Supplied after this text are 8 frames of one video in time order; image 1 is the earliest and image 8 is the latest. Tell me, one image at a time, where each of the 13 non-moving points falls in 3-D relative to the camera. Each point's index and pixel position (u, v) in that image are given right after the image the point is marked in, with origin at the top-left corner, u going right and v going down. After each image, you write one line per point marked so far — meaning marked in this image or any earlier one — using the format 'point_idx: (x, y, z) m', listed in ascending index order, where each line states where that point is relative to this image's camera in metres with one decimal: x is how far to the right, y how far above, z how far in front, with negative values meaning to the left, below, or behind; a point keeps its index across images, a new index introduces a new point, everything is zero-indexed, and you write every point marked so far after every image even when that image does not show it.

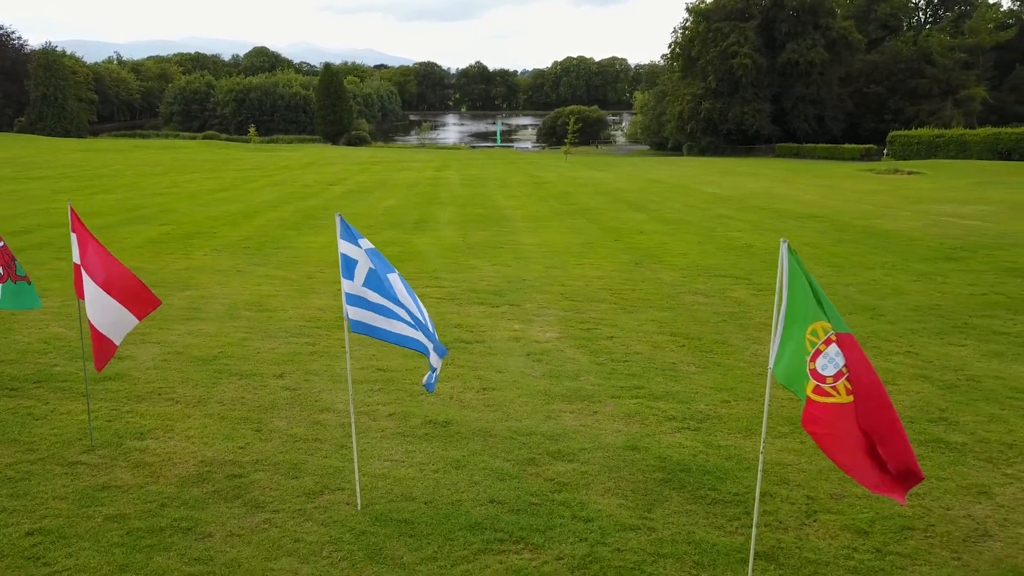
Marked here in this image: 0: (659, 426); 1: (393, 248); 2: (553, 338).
0: (+1.2, -1.1, +6.4) m
1: (-2.2, +0.8, +15.6) m
2: (+0.4, -0.6, +9.1) m
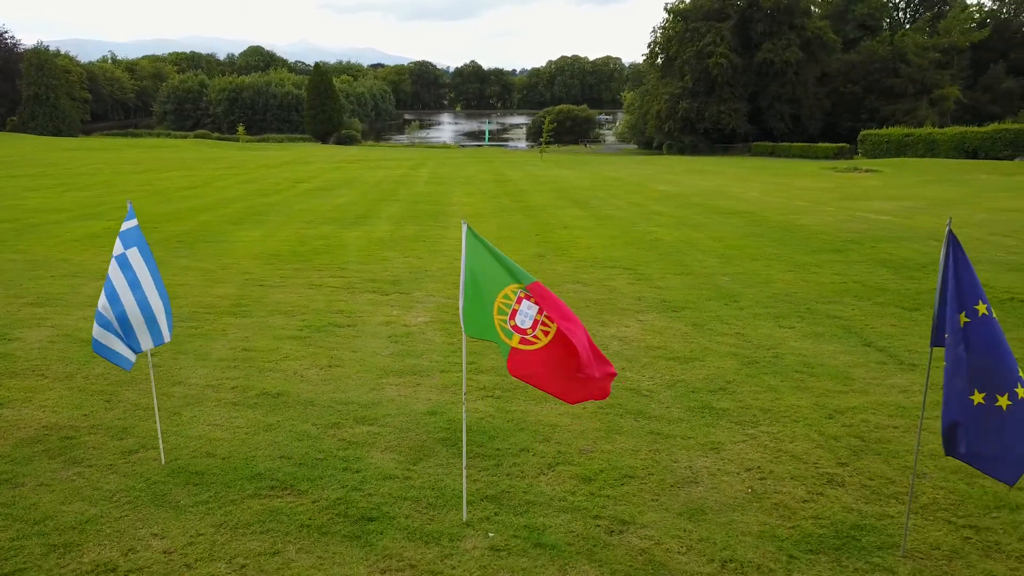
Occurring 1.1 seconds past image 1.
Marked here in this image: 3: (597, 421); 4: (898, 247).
0: (-0.4, -0.9, +7.0) m
1: (-3.8, +1.0, +16.2) m
2: (-1.1, -0.4, +9.8) m
3: (+0.7, -1.0, +6.4) m
4: (+6.5, +0.7, +13.5) m
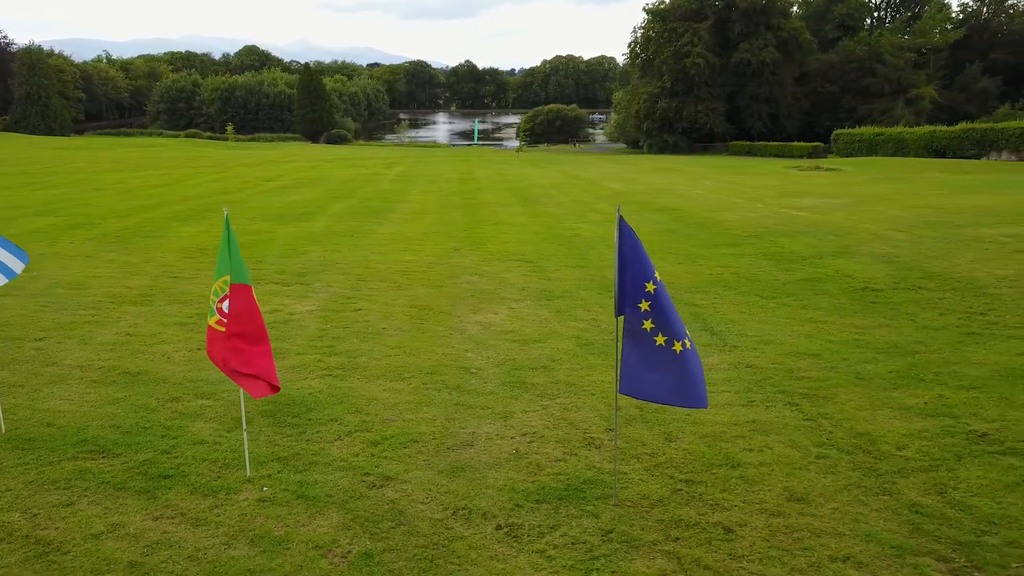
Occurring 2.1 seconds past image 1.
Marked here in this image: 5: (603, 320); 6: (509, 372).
0: (-1.9, -0.8, +7.6) m
1: (-5.4, +1.1, +16.8) m
2: (-2.7, -0.3, +10.4) m
3: (-0.9, -0.9, +6.9) m
4: (+4.9, +0.8, +14.1) m
5: (+1.0, -0.4, +9.5) m
6: (0.0, -0.8, +7.5) m
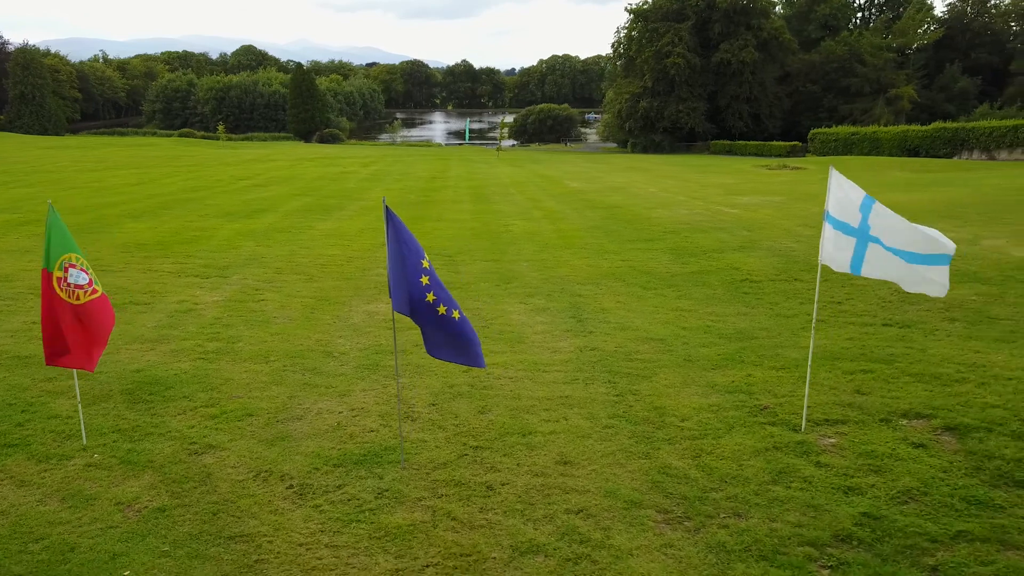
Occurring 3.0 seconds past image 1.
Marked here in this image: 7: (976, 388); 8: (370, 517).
0: (-3.3, -0.7, +8.1) m
1: (-6.8, +1.2, +17.3) m
2: (-4.1, -0.2, +10.9) m
3: (-2.3, -0.8, +7.5) m
4: (+3.5, +0.9, +14.6) m
5: (-0.3, -0.3, +10.0) m
6: (-1.4, -0.7, +8.0) m
7: (+3.7, -0.8, +6.5) m
8: (-0.9, -1.4, +4.9) m
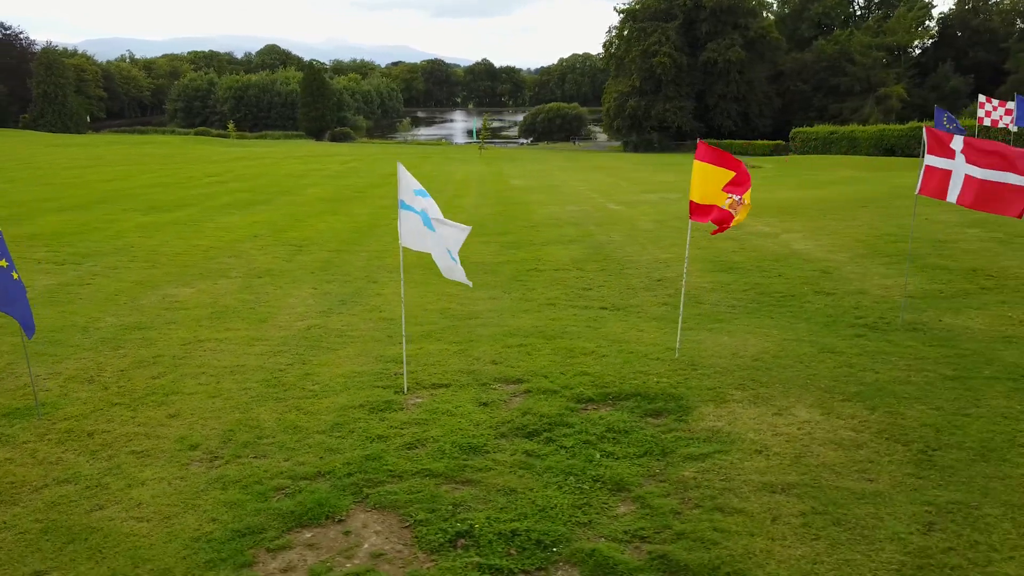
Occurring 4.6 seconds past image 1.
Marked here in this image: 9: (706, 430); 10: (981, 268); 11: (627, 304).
0: (-6.3, -0.5, +9.1) m
1: (-9.4, +1.4, +18.4) m
2: (-6.9, +0.1, +11.9) m
3: (-5.2, -0.6, +8.4) m
4: (+0.8, +1.1, +15.4) m
5: (-3.2, -0.1, +10.9) m
6: (-4.4, -0.5, +8.9) m
7: (+0.7, -0.6, +7.2) m
8: (-3.9, -1.2, +5.8) m
9: (+1.4, -1.0, +5.7) m
10: (+5.6, +0.2, +9.6) m
11: (+1.4, -0.2, +9.5) m
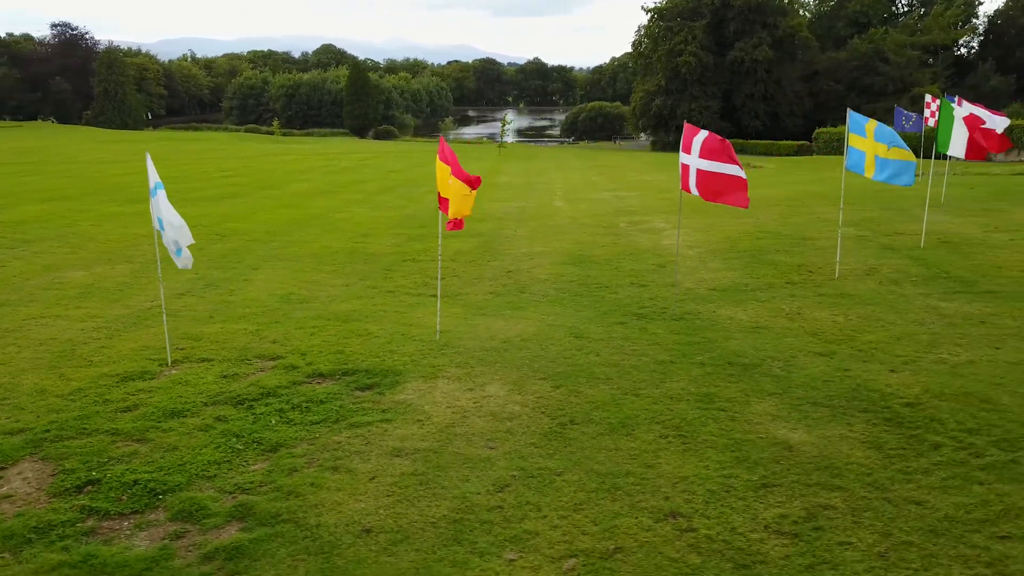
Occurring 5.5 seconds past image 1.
0: (-8.3, -0.2, +10.0) m
1: (-10.8, +1.8, +19.5) m
2: (-8.8, +0.3, +12.9) m
3: (-7.3, -0.4, +9.3) m
4: (-0.8, +1.2, +15.9) m
5: (-5.2, +0.2, +11.6) m
6: (-6.5, -0.2, +9.7) m
7: (-1.5, -0.5, +7.7) m
8: (-6.2, -1.0, +6.6) m
9: (-0.9, -0.9, +6.2) m
10: (+3.6, +0.3, +9.7) m
11: (-0.7, 0.0, +9.9) m
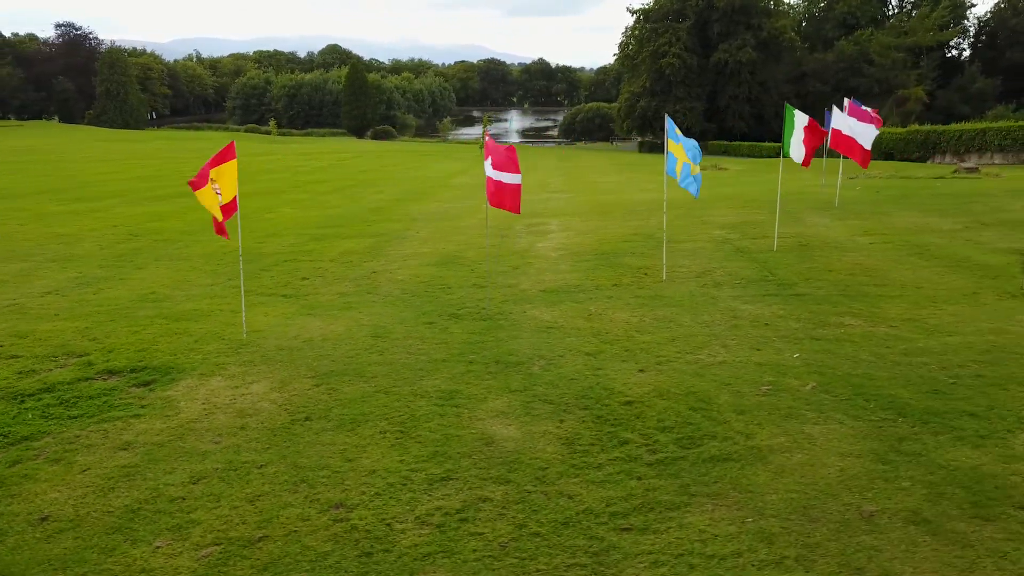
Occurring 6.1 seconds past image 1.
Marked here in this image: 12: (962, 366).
0: (-10.2, -0.2, +10.3) m
1: (-12.6, +1.8, +19.8) m
2: (-10.6, +0.4, +13.1) m
3: (-9.2, -0.3, +9.6) m
4: (-2.7, +1.2, +16.1) m
5: (-7.0, +0.2, +11.9) m
6: (-8.3, -0.2, +10.0) m
7: (-3.4, -0.5, +8.0) m
8: (-8.1, -1.0, +6.9) m
9: (-2.8, -0.9, +6.4) m
10: (+1.7, +0.3, +9.9) m
11: (-2.6, -0.1, +10.1) m
12: (+3.5, -0.6, +6.2) m
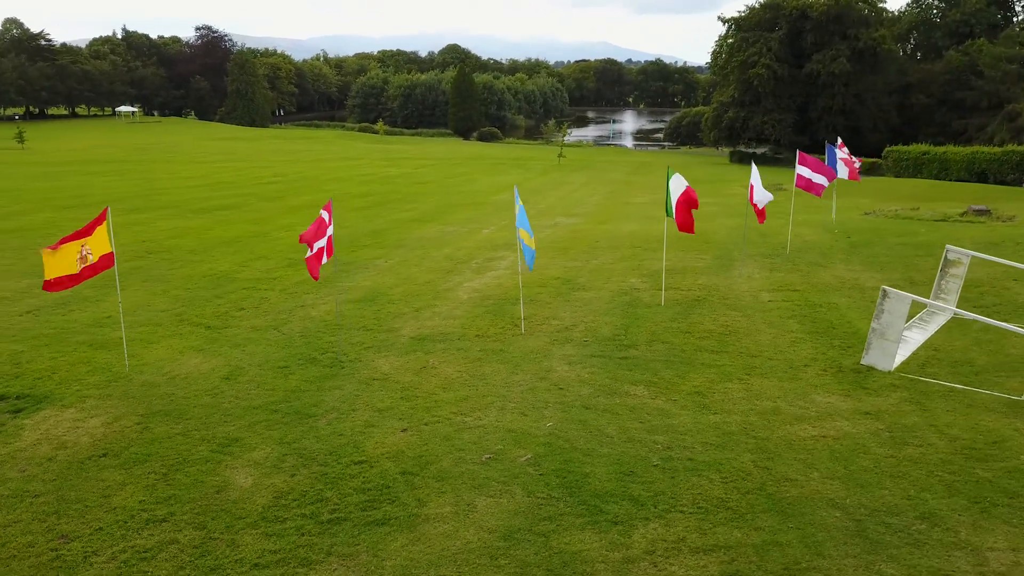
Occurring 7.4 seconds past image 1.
0: (-11.5, -0.3, +12.6) m
1: (-12.5, +1.8, +22.4) m
2: (-11.5, +0.3, +15.5) m
3: (-10.6, -0.5, +11.7) m
4: (-3.2, +0.8, +17.3) m
5: (-8.1, -0.1, +13.7) m
6: (-9.7, -0.4, +12.0) m
7: (-5.1, -0.9, +9.3) m
8: (-10.0, -1.2, +8.9) m
9: (-4.8, -1.3, +7.7) m
10: (+0.3, -0.4, +10.6) m
11: (-4.0, -0.5, +11.4) m
12: (+1.4, -1.3, +6.7) m
